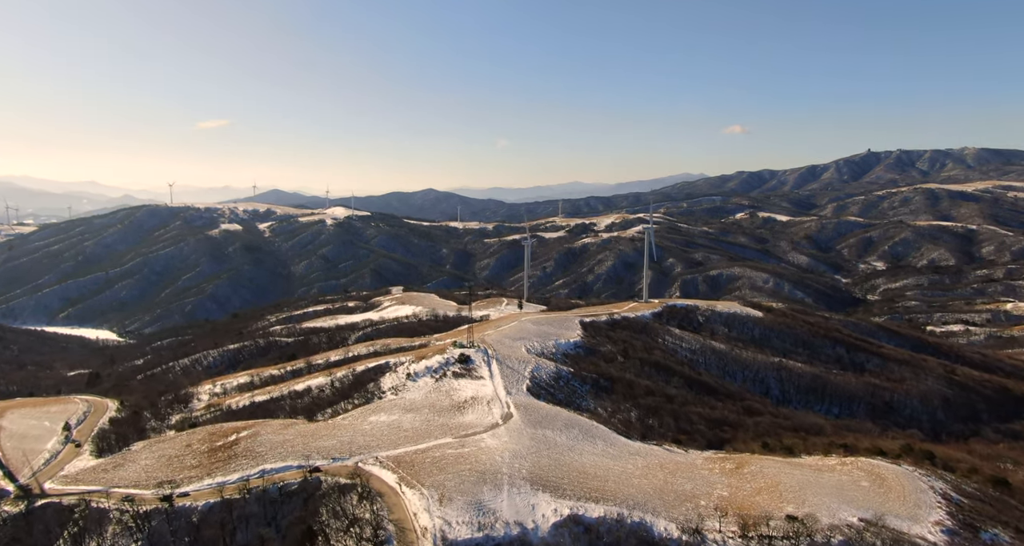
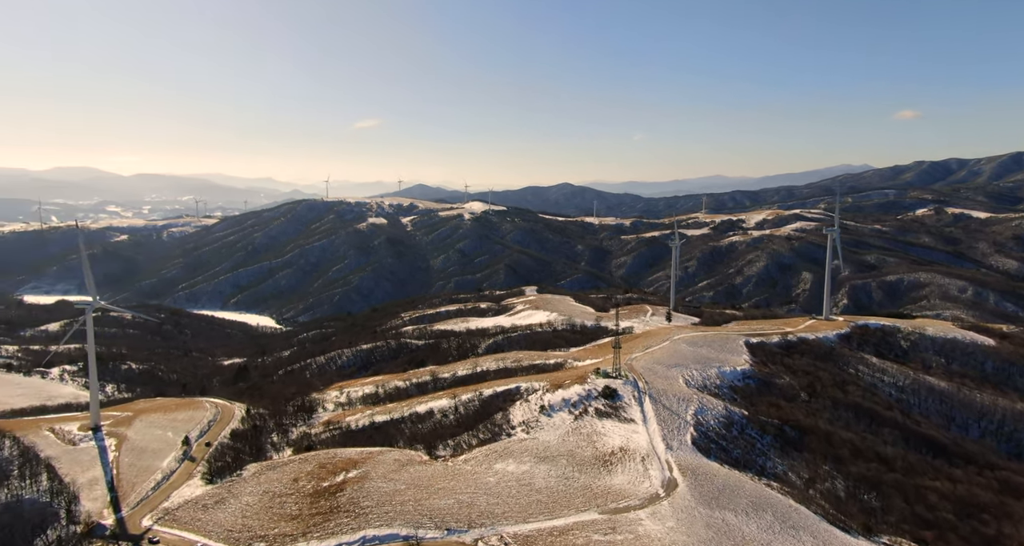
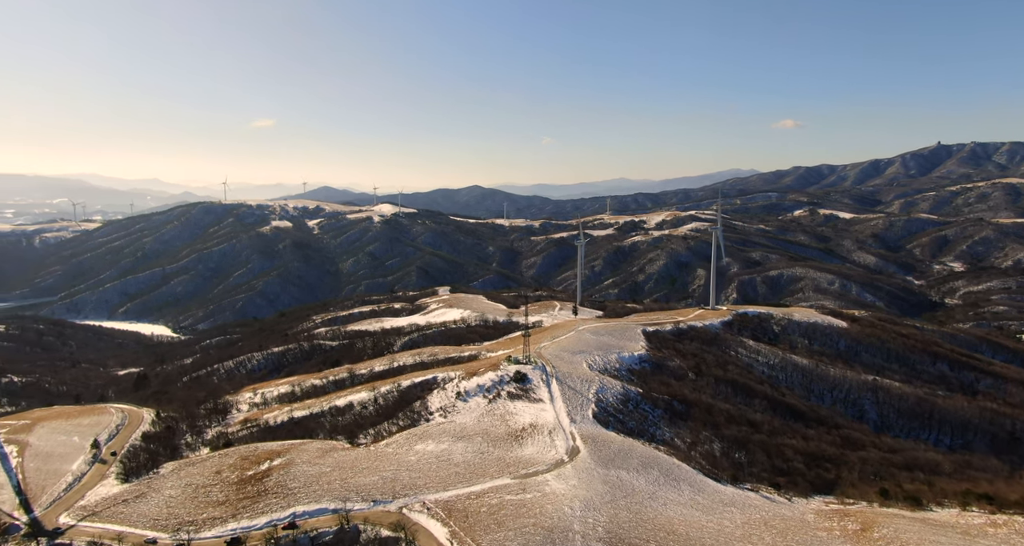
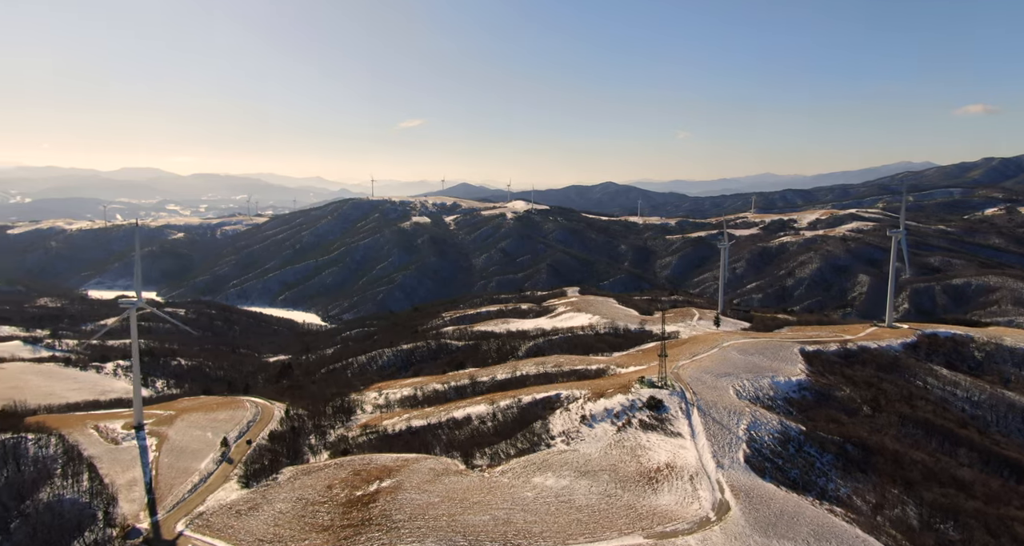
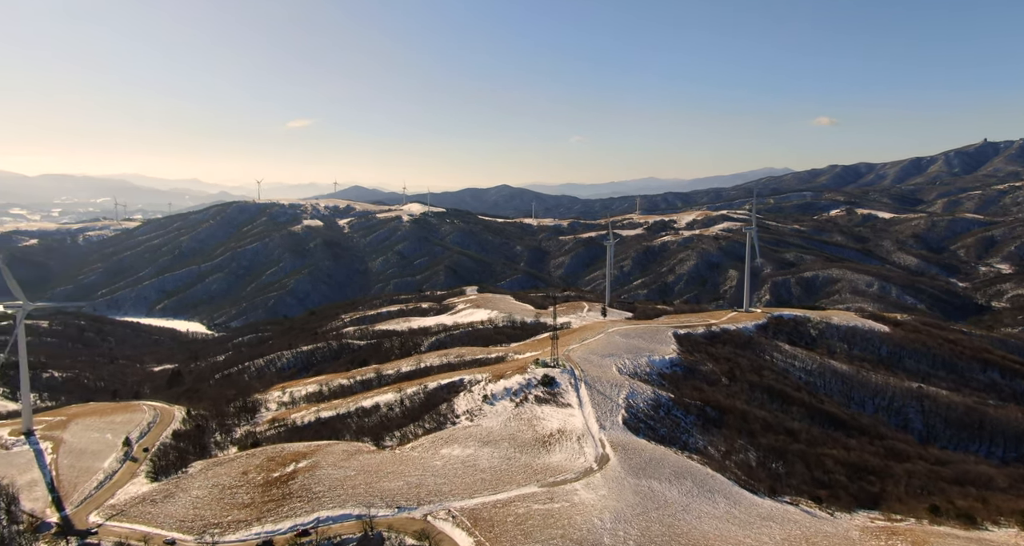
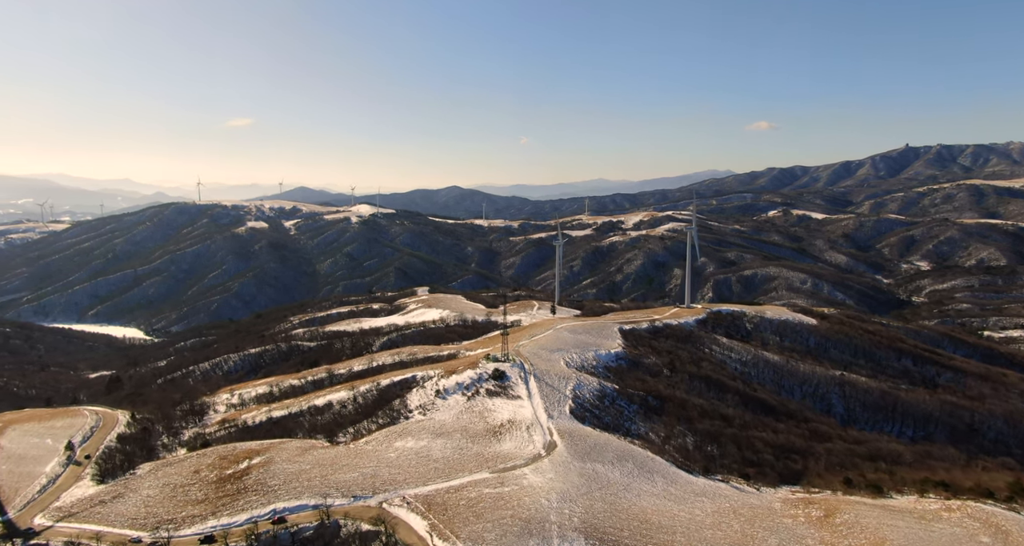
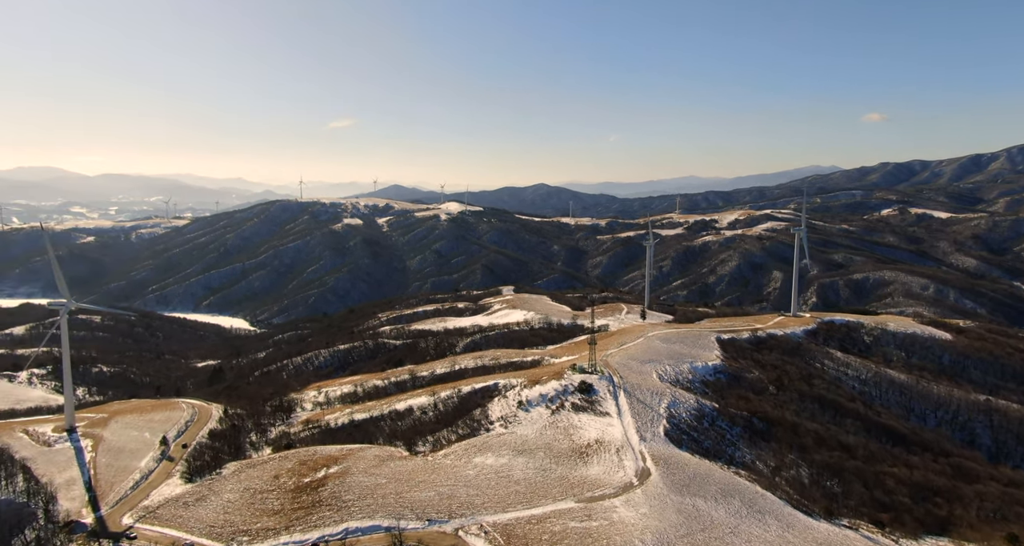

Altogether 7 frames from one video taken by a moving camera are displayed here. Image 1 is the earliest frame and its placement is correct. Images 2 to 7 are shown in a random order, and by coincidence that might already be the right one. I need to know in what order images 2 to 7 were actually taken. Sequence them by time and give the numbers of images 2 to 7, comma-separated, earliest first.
6, 3, 5, 7, 2, 4
